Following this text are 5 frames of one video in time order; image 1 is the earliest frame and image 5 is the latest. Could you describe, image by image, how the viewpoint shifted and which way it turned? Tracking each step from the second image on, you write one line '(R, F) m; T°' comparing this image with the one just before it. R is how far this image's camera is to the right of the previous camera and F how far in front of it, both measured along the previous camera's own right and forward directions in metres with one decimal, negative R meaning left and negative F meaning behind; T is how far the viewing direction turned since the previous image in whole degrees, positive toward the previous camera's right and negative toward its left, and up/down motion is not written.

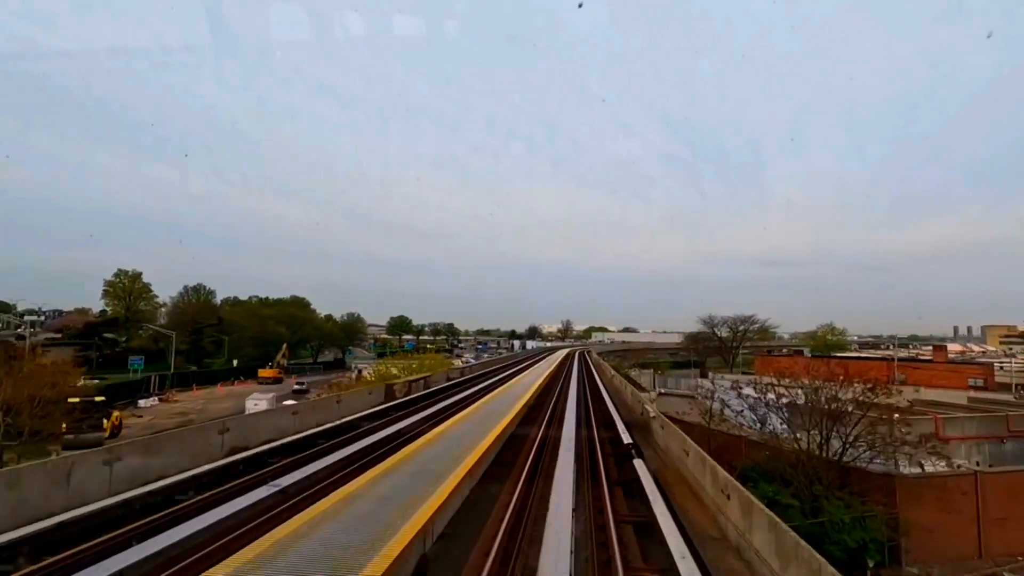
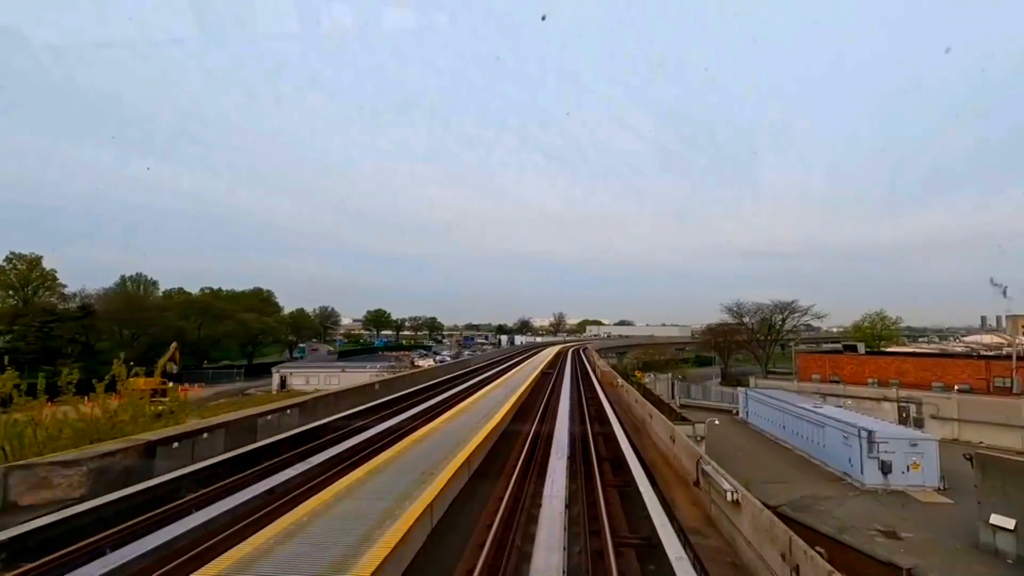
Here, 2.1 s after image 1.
(+0.8, +6.4) m; +1°
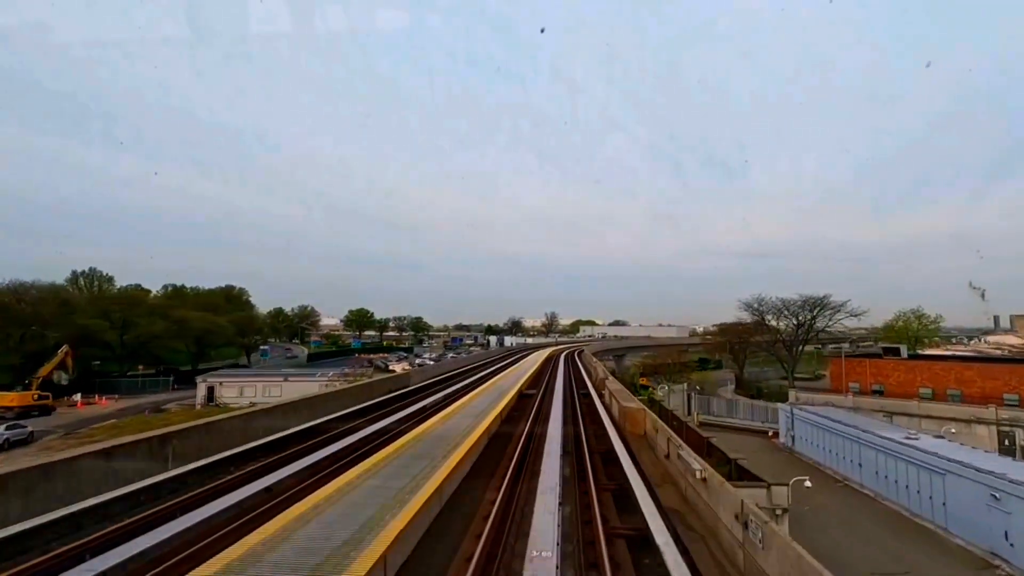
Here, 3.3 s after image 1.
(+0.4, +3.6) m; +1°
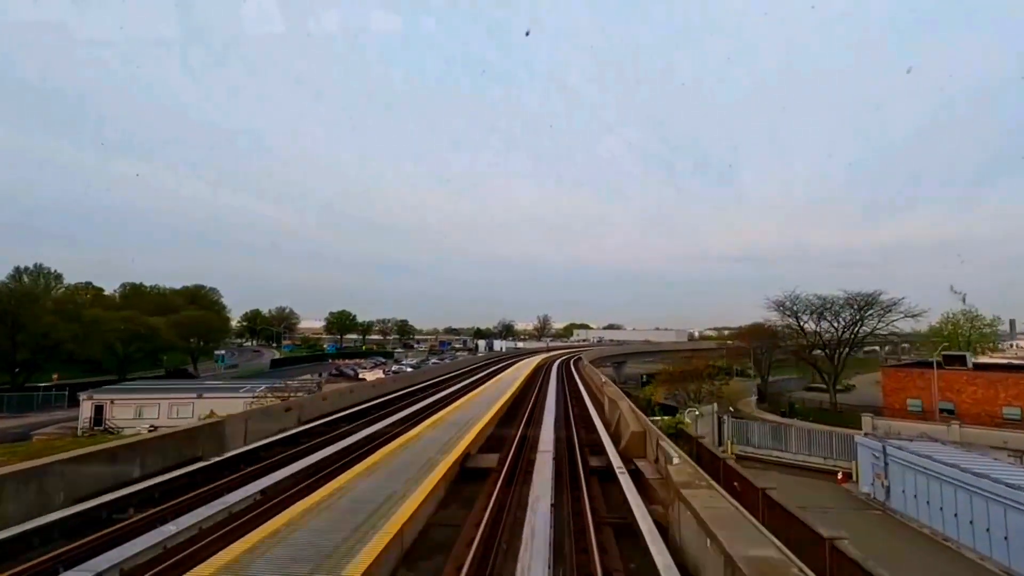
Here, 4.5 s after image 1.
(+0.4, +3.6) m; +1°
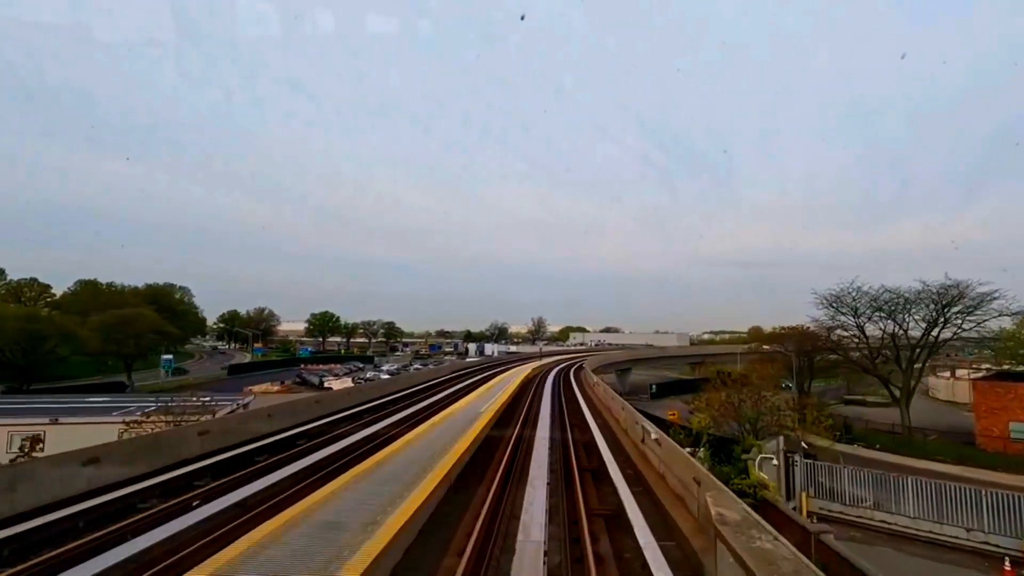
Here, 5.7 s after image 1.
(+0.3, +3.6) m; 0°
